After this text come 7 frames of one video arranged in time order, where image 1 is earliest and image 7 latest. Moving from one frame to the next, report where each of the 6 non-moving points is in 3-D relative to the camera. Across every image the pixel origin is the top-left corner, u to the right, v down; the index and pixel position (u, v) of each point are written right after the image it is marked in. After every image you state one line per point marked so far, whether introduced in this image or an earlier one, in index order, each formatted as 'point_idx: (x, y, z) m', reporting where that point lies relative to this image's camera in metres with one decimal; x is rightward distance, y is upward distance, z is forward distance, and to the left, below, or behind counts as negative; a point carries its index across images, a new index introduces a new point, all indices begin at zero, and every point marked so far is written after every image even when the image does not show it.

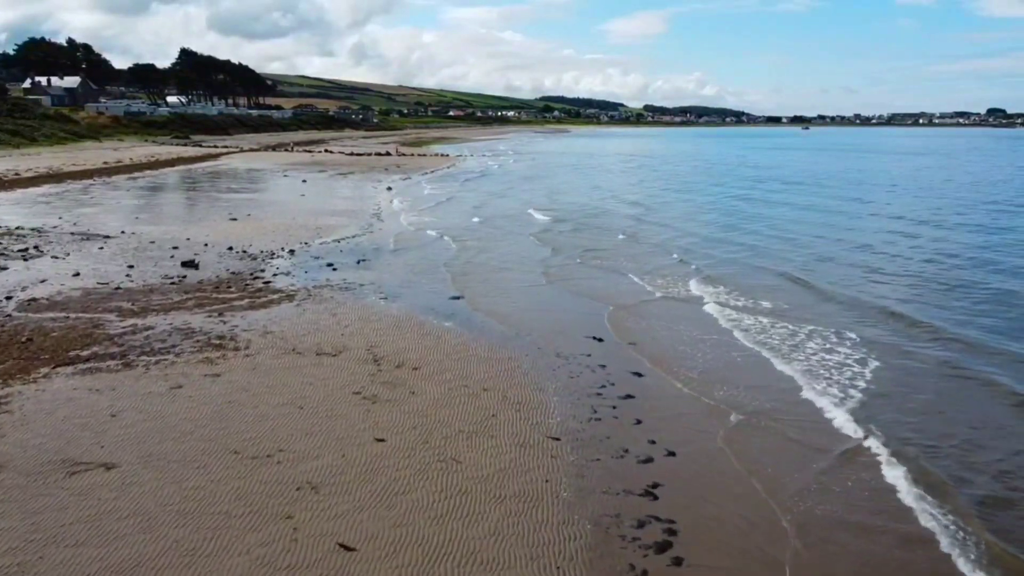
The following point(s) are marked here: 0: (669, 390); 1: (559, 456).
0: (+2.3, -1.5, +10.1) m
1: (+0.5, -1.9, +7.8) m
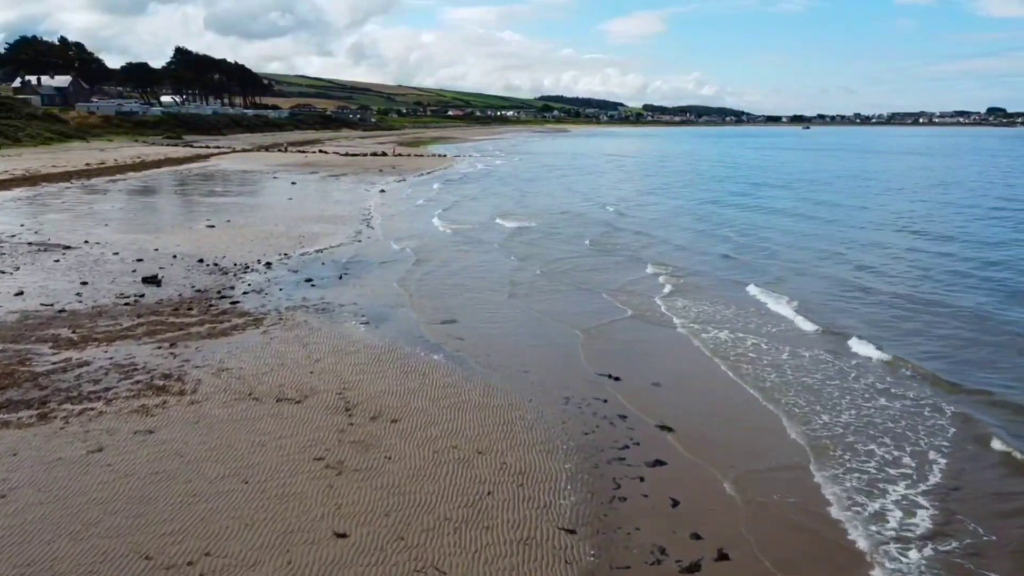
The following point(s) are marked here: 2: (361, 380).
0: (+2.3, -1.9, +8.2) m
1: (+0.5, -2.4, +6.0) m
2: (-2.2, -1.3, +10.0) m
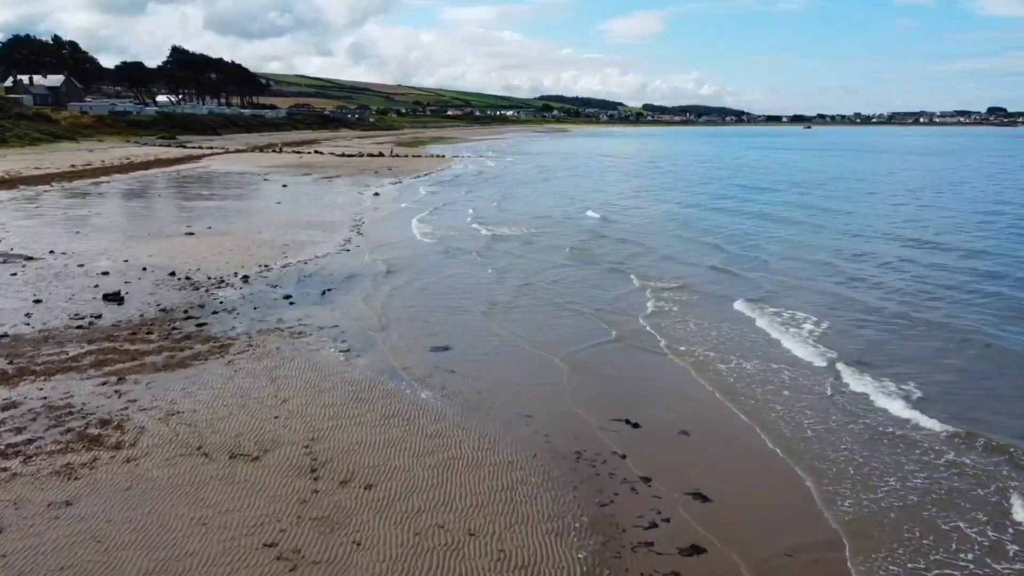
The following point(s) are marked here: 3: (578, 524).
0: (+2.3, -2.3, +6.7) m
1: (+0.5, -2.8, +4.4) m
2: (-2.2, -1.7, +8.5) m
3: (+0.6, -2.2, +6.5) m
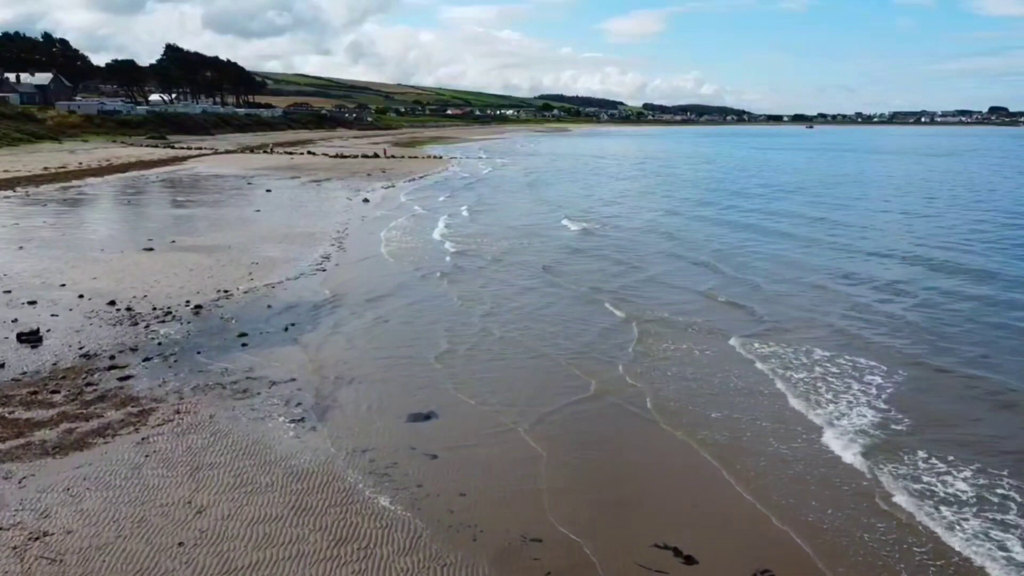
0: (+2.3, -3.0, +4.1) m
1: (+0.6, -3.4, +1.9) m
2: (-2.2, -2.4, +5.9) m
3: (+0.7, -2.9, +4.0) m
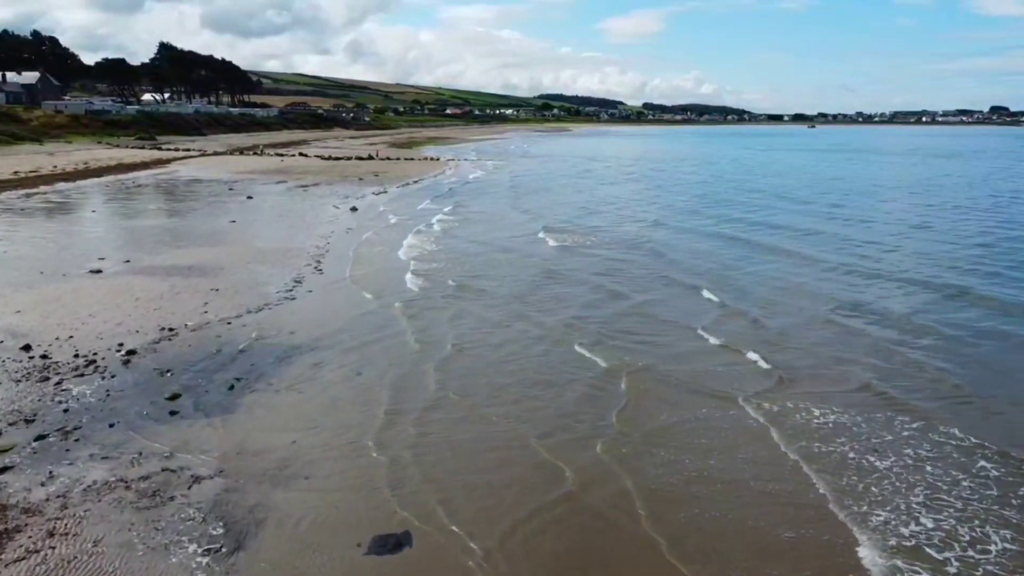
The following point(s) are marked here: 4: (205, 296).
0: (+2.4, -3.7, +1.6) m
1: (+0.6, -4.2, -0.7) m
2: (-2.2, -3.1, +3.4) m
3: (+0.7, -3.6, +1.4) m
4: (-6.8, -0.2, +15.4) m
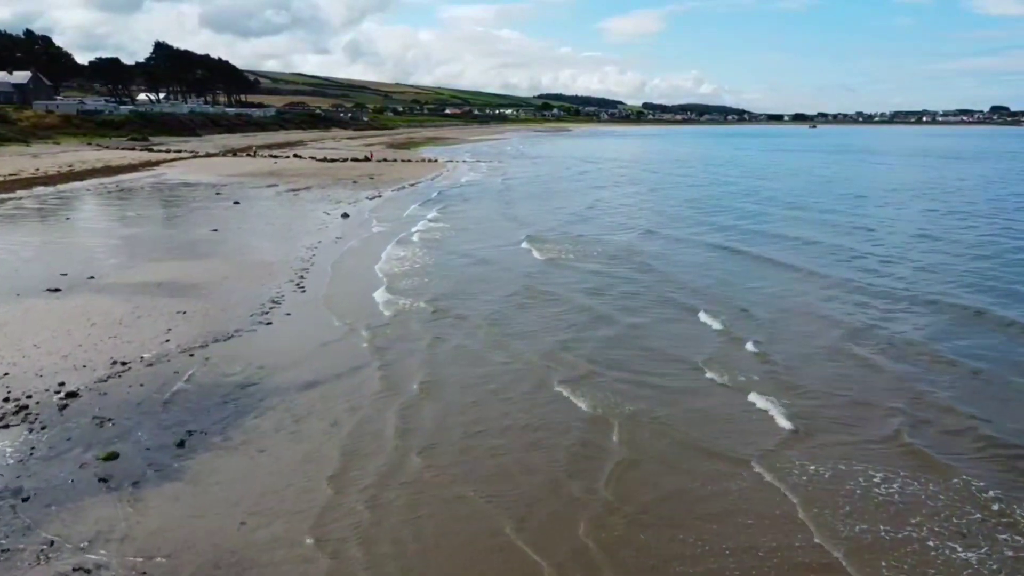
0: (+2.4, -4.2, -0.1) m
1: (+0.6, -4.6, -2.3) m
2: (-2.1, -3.6, +1.7) m
3: (+0.7, -4.1, -0.2) m
4: (-6.8, -0.7, +13.7) m
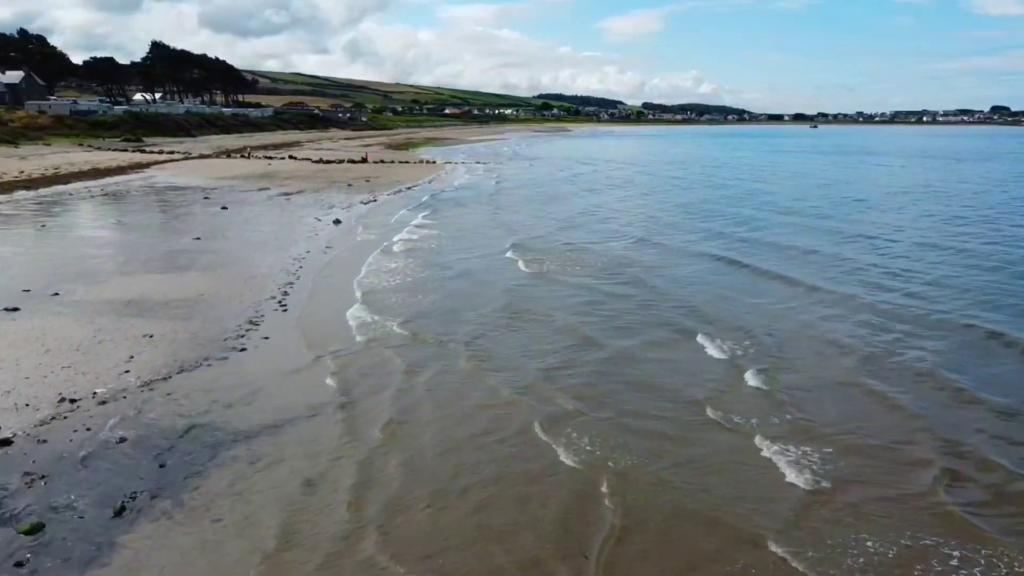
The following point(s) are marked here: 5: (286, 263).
0: (+2.4, -4.6, -1.4) m
1: (+0.7, -5.0, -3.7) m
2: (-2.1, -4.0, +0.4) m
3: (+0.8, -4.5, -1.6) m
4: (-6.8, -1.1, +12.3) m
5: (-6.1, +0.6, +19.3) m
